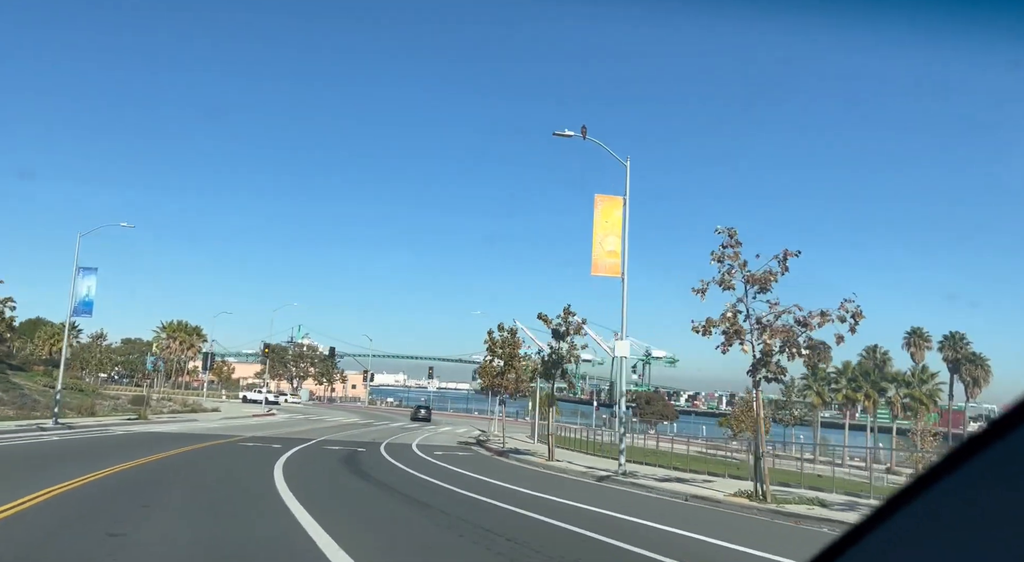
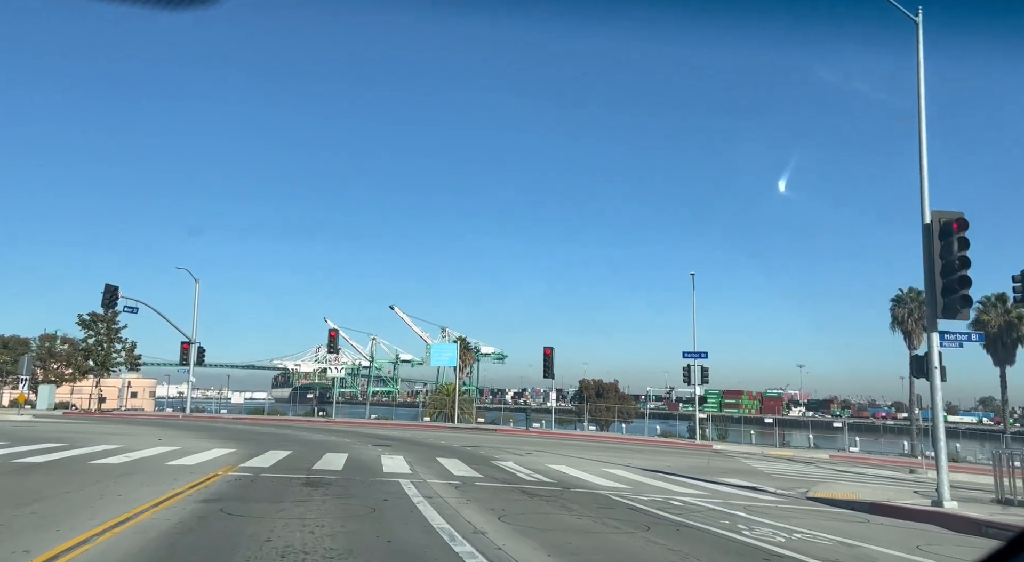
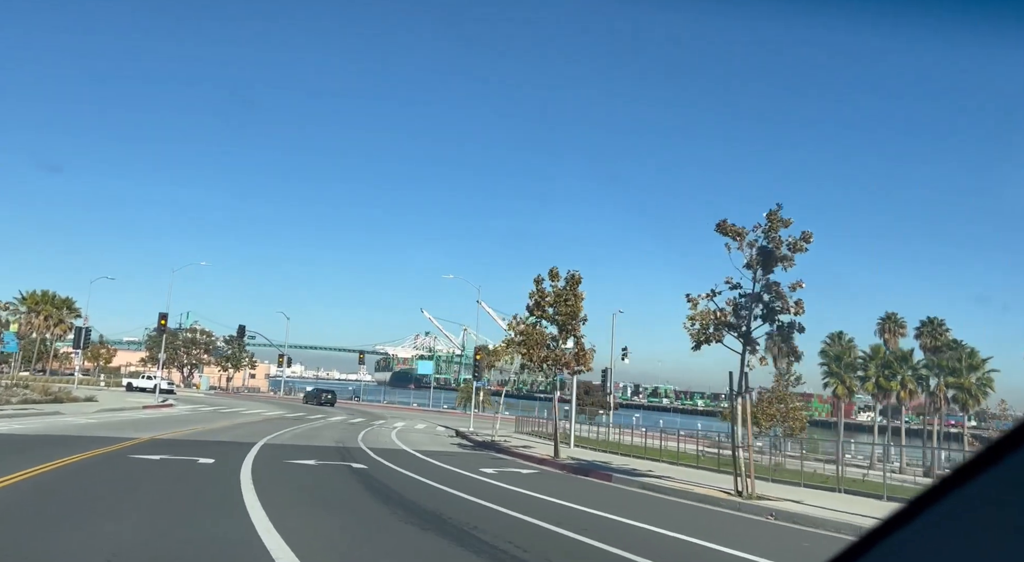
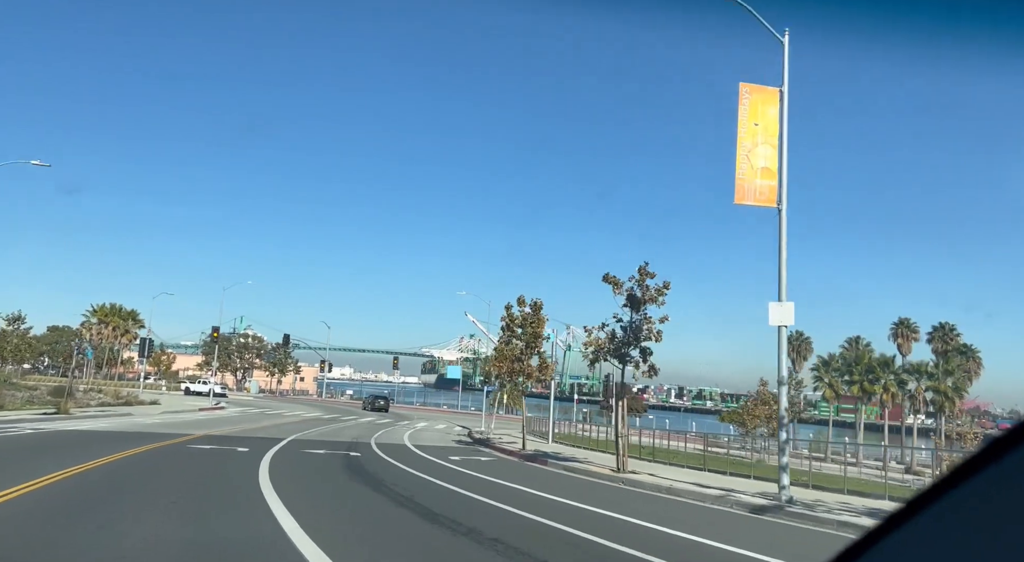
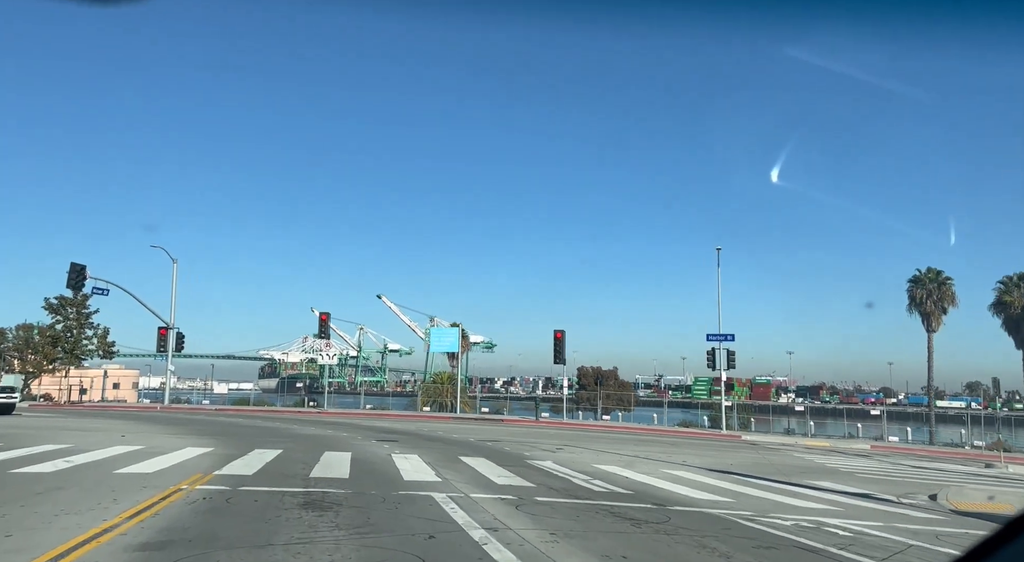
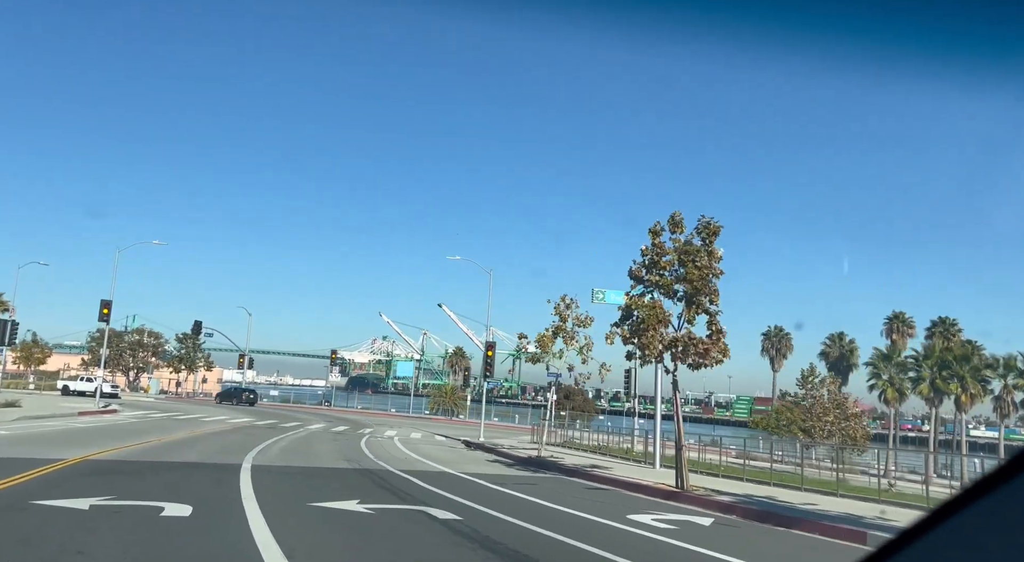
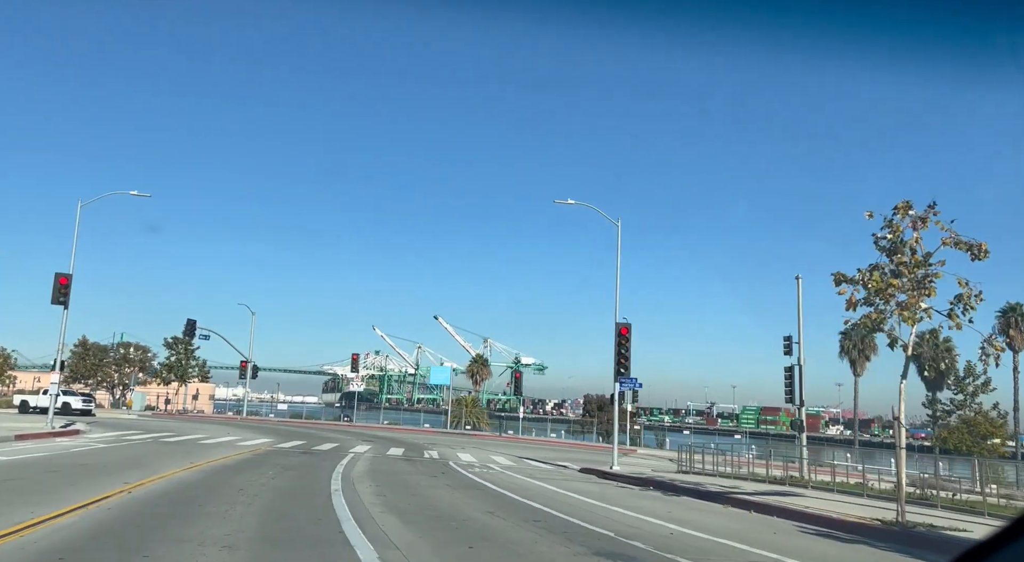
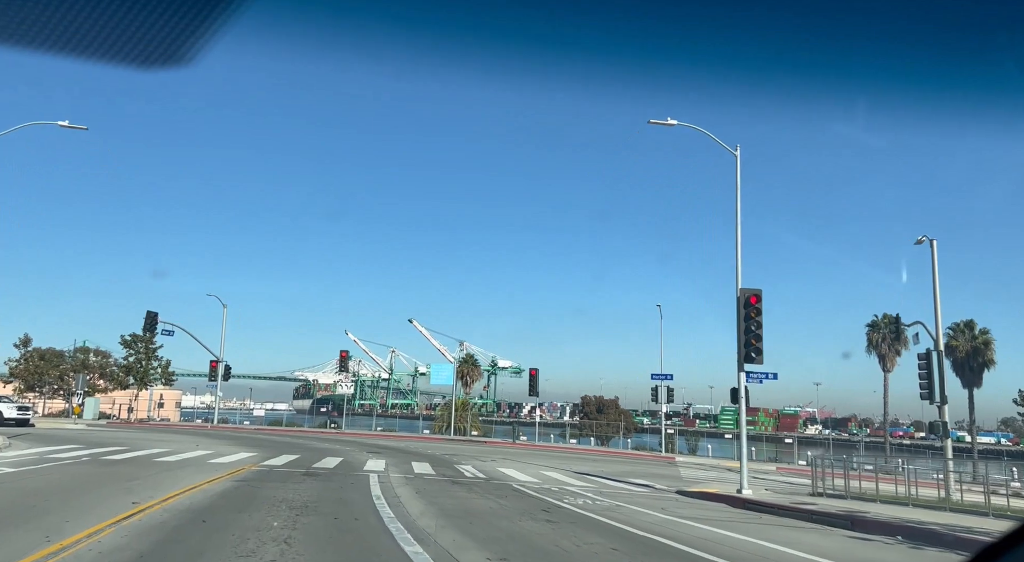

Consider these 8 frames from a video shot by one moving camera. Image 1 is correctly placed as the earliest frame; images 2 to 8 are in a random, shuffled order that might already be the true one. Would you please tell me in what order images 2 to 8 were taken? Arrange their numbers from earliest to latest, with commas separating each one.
4, 3, 6, 7, 8, 2, 5
